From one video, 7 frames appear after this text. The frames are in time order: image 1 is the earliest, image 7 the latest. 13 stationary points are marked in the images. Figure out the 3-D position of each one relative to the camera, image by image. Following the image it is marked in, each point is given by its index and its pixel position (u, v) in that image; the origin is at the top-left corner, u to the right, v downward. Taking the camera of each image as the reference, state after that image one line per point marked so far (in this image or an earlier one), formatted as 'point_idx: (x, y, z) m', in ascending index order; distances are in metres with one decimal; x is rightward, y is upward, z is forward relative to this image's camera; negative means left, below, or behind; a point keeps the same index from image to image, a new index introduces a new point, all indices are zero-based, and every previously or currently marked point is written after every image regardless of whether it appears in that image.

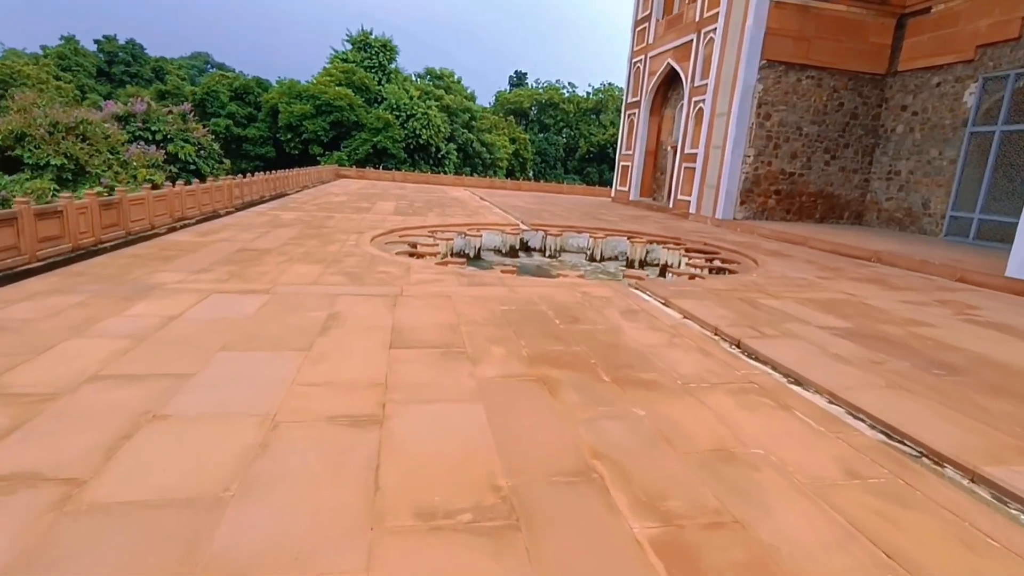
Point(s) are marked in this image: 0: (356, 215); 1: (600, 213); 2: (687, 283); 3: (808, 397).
0: (-2.8, +1.3, +10.1) m
1: (+2.0, +1.7, +12.9) m
2: (+1.7, +0.1, +5.5) m
3: (+1.5, -0.5, +2.8) m
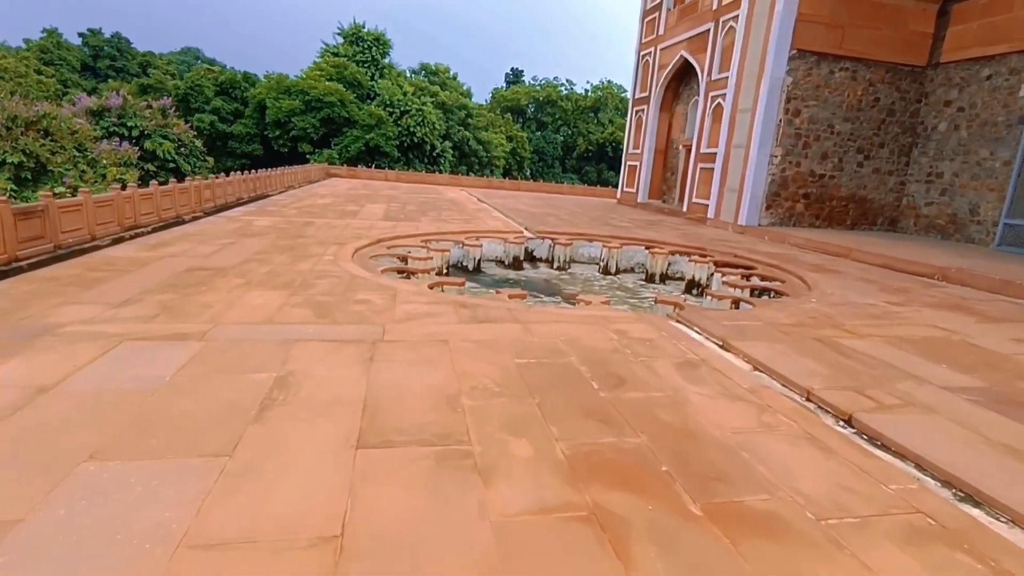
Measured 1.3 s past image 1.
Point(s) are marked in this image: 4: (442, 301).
0: (-2.8, +1.1, +9.0) m
1: (+2.0, +1.5, +11.9) m
2: (+1.8, -0.2, +4.5) m
3: (+1.6, -0.8, +1.8) m
4: (-0.5, -0.1, +4.2) m
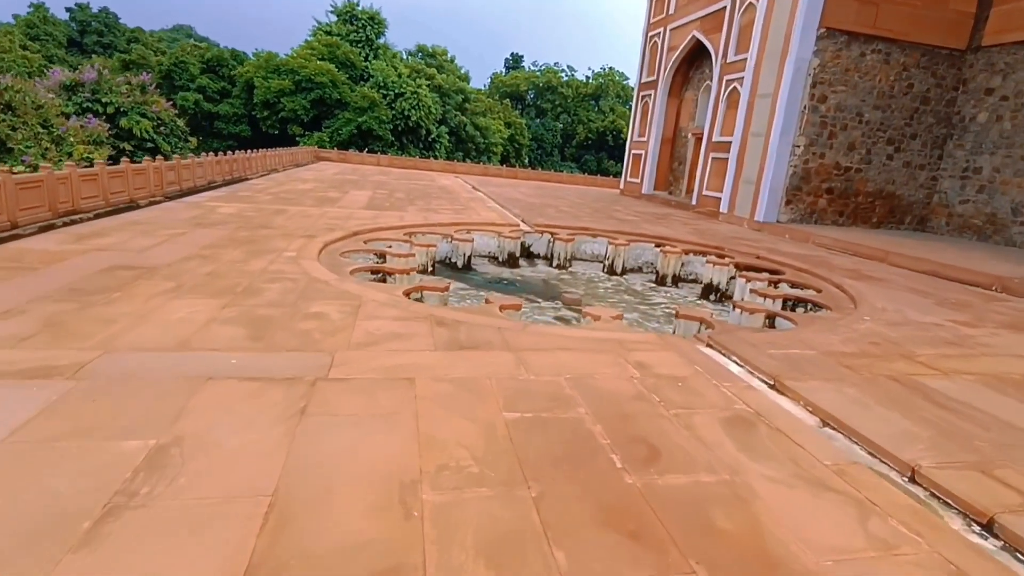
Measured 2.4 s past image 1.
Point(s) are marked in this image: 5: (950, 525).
0: (-2.8, +1.1, +8.1) m
1: (+2.0, +1.5, +11.0) m
2: (+1.8, -0.3, +3.7) m
3: (+1.5, -1.0, +1.0) m
4: (-0.6, -0.2, +3.4) m
5: (+1.4, -0.7, +1.8) m
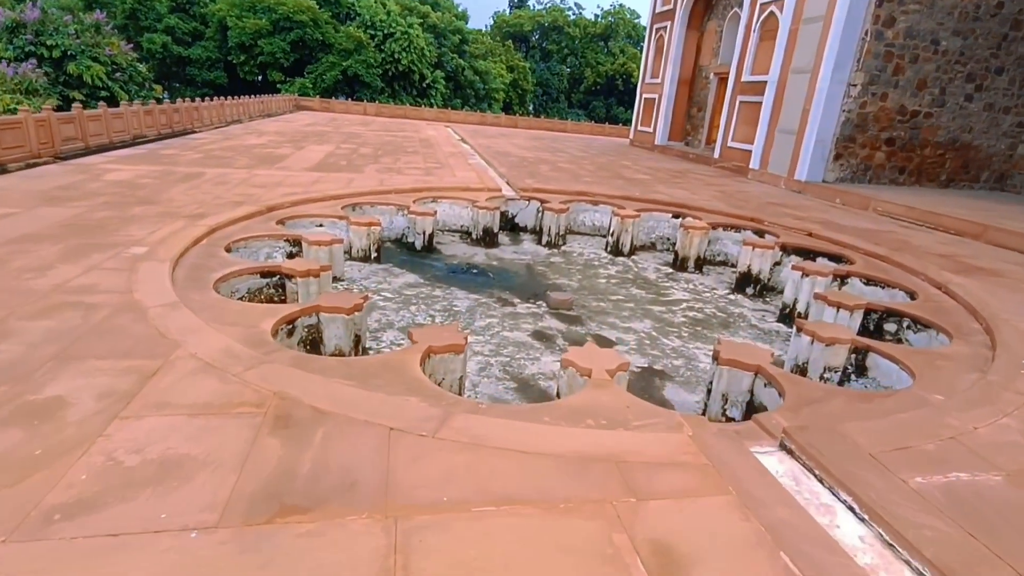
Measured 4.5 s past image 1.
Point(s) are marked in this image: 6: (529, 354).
0: (-3.0, +1.3, +6.4) m
1: (+1.8, +2.0, +9.2) m
2: (+1.5, -0.5, +2.1) m
3: (+1.2, -1.3, -0.5) m
4: (-0.9, -0.4, +1.8) m
5: (+1.1, -1.1, +0.3) m
6: (+0.1, -0.4, +3.4) m
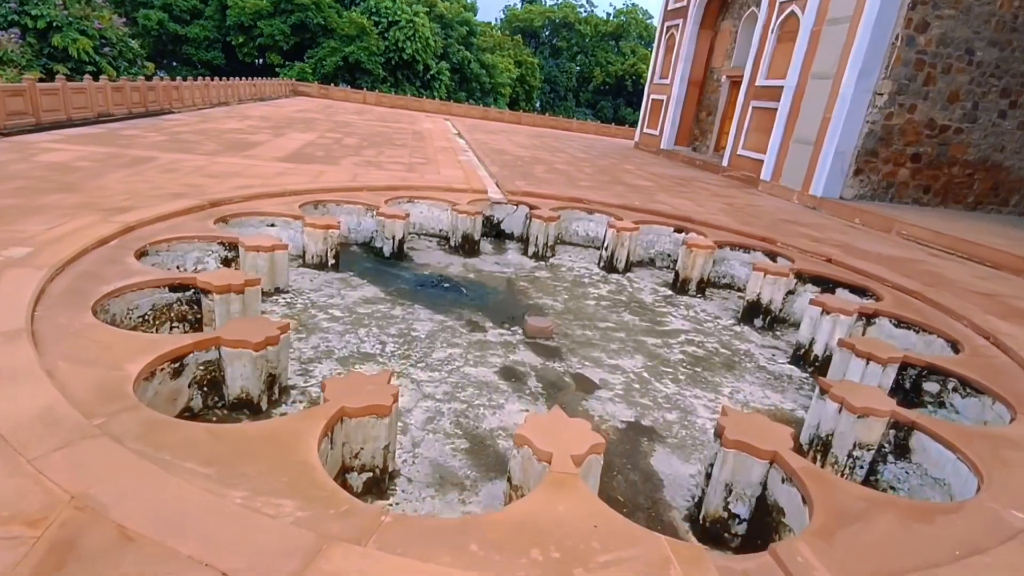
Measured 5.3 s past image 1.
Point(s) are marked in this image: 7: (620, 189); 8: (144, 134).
0: (-3.2, +1.3, +5.8) m
1: (+1.7, +1.8, +8.6) m
2: (+1.3, -0.7, +1.5) m
3: (+1.0, -1.6, -1.1) m
4: (-1.1, -0.5, +1.3) m
5: (+0.8, -1.3, -0.3) m
6: (-0.1, -0.6, +2.8) m
7: (+1.3, +1.2, +6.7) m
8: (-4.5, +1.9, +6.8) m
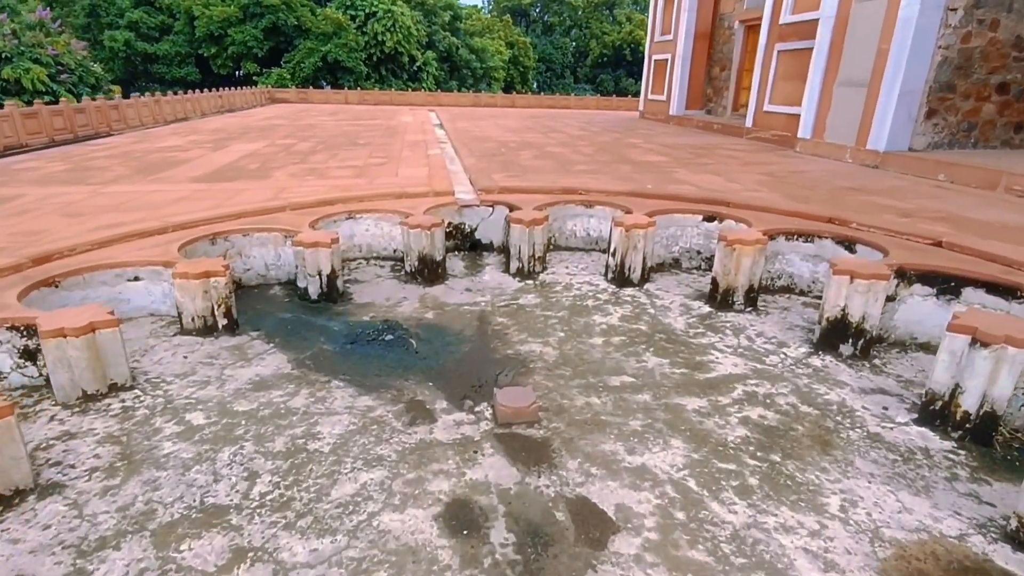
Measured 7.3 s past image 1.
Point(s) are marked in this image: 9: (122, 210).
0: (-3.4, +0.8, +4.6) m
1: (+1.5, +1.9, +7.2) m
2: (+1.1, -0.9, +0.2) m
3: (+0.8, -1.8, -2.4) m
4: (-1.3, -0.9, 0.0) m
5: (+0.6, -1.5, -1.6) m
6: (-0.3, -0.8, +1.5) m
7: (+1.1, +1.1, +5.3) m
8: (-4.7, +1.2, +5.7) m
9: (-2.6, +0.5, +3.8) m
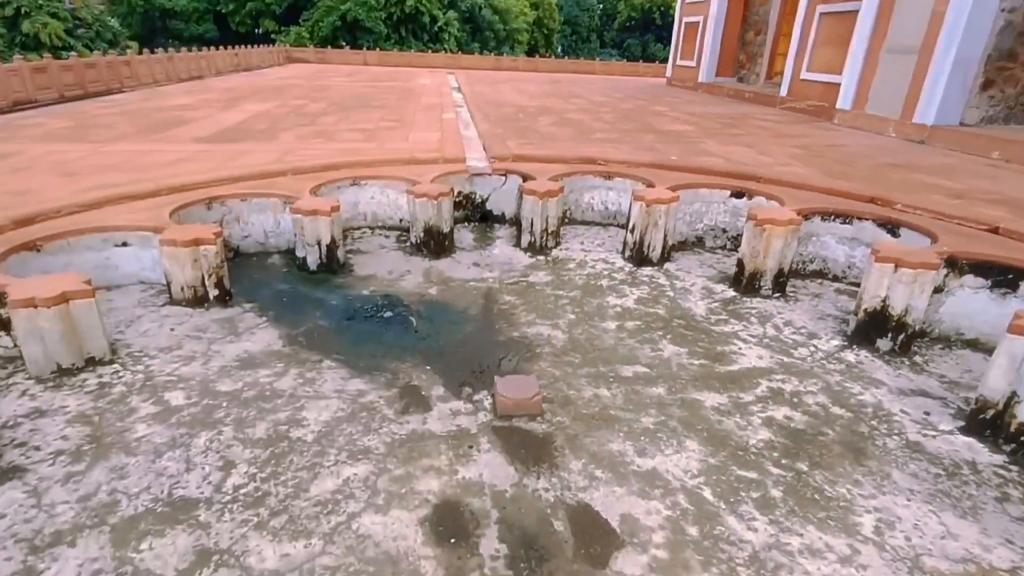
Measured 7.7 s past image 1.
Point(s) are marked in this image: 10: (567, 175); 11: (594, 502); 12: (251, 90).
0: (-3.3, +1.1, +4.5) m
1: (+1.7, +2.1, +6.8) m
2: (+1.0, -0.9, 0.0) m
3: (+0.6, -2.0, -2.5) m
4: (-1.4, -0.9, -0.1) m
5: (+0.5, -1.7, -1.8) m
6: (-0.3, -0.8, +1.4) m
7: (+1.2, +1.3, +5.0) m
8: (-4.5, +1.6, +5.5) m
9: (-2.5, +0.8, +3.7) m
10: (+0.4, +0.8, +3.9) m
11: (+0.3, -0.7, +1.8) m
12: (-4.1, +3.1, +9.0) m
